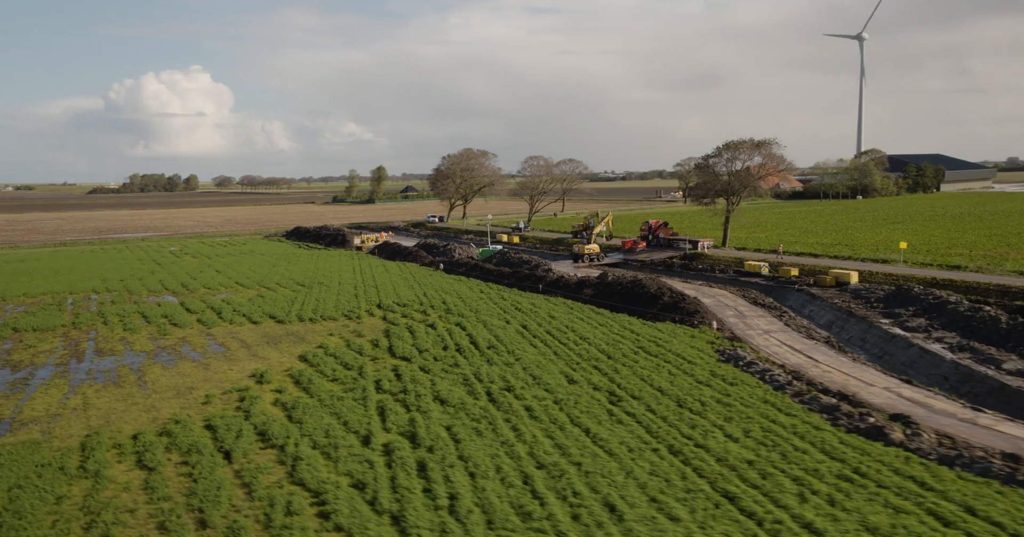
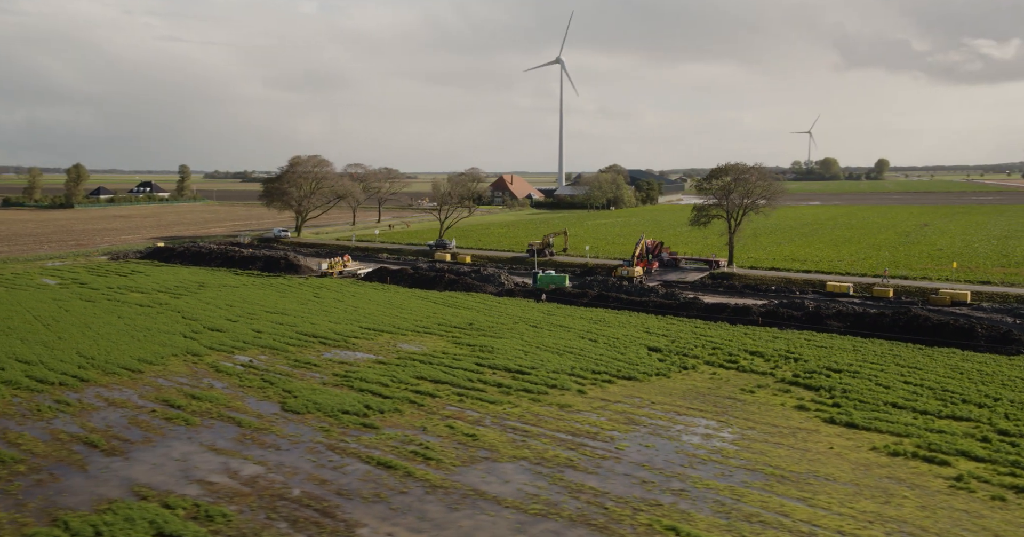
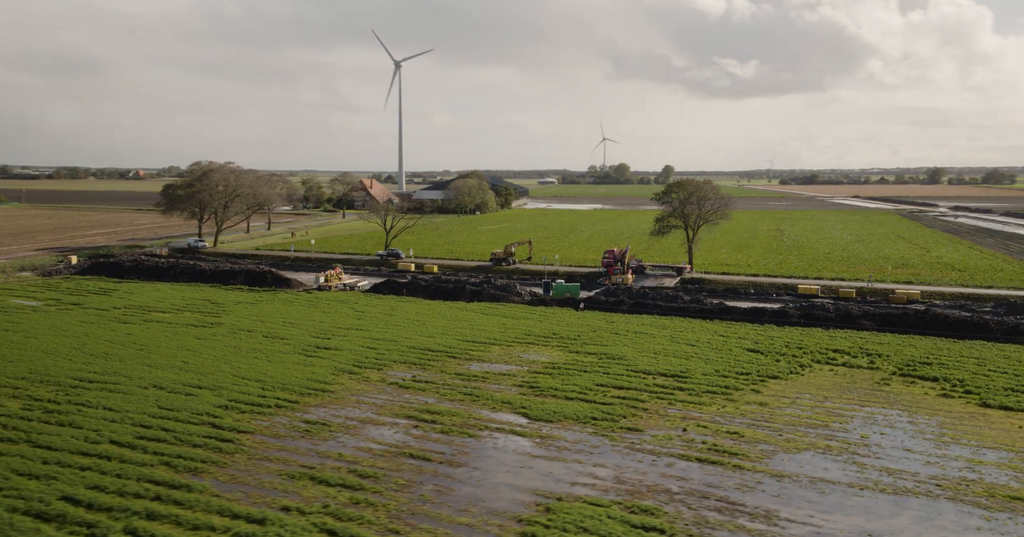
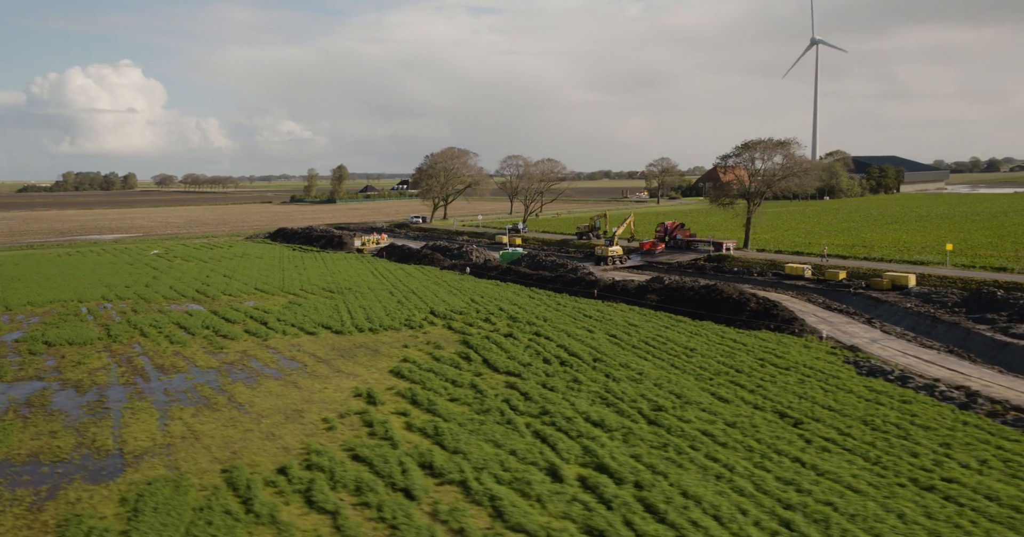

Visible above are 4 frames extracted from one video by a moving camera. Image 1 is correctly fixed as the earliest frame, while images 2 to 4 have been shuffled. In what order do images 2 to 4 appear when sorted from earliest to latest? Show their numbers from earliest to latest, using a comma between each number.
4, 2, 3
